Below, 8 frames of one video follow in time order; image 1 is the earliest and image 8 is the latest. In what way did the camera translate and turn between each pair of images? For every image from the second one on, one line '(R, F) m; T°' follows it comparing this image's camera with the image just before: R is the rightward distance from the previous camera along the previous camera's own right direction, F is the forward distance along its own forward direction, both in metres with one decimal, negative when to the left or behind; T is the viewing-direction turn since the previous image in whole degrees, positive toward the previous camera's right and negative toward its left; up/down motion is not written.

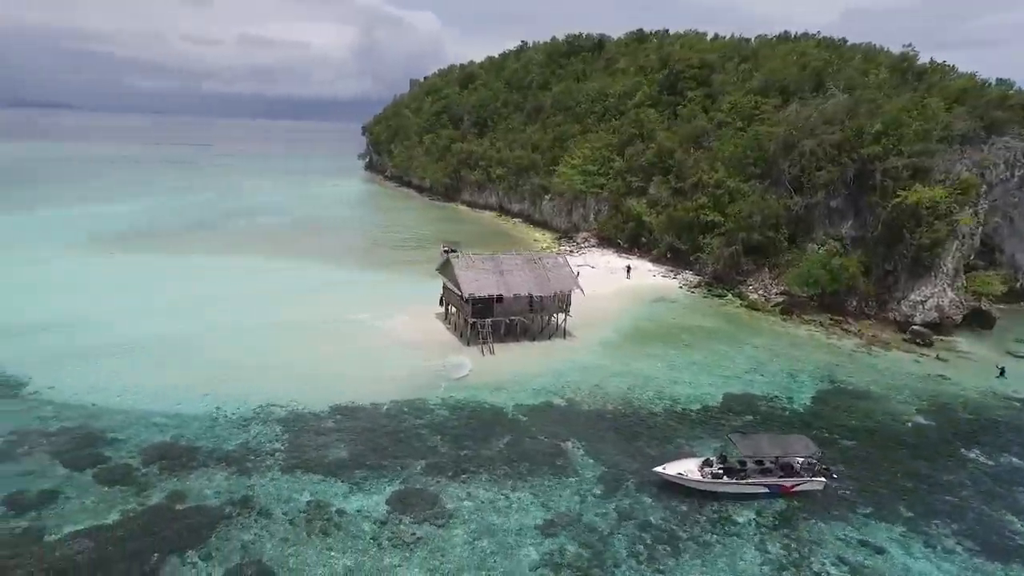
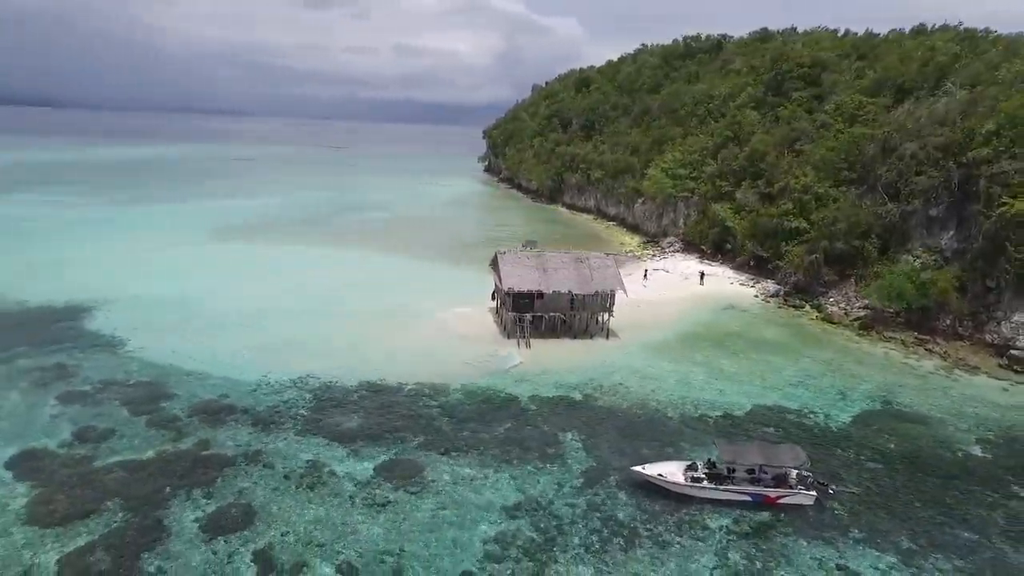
(+3.6, -0.4) m; -12°
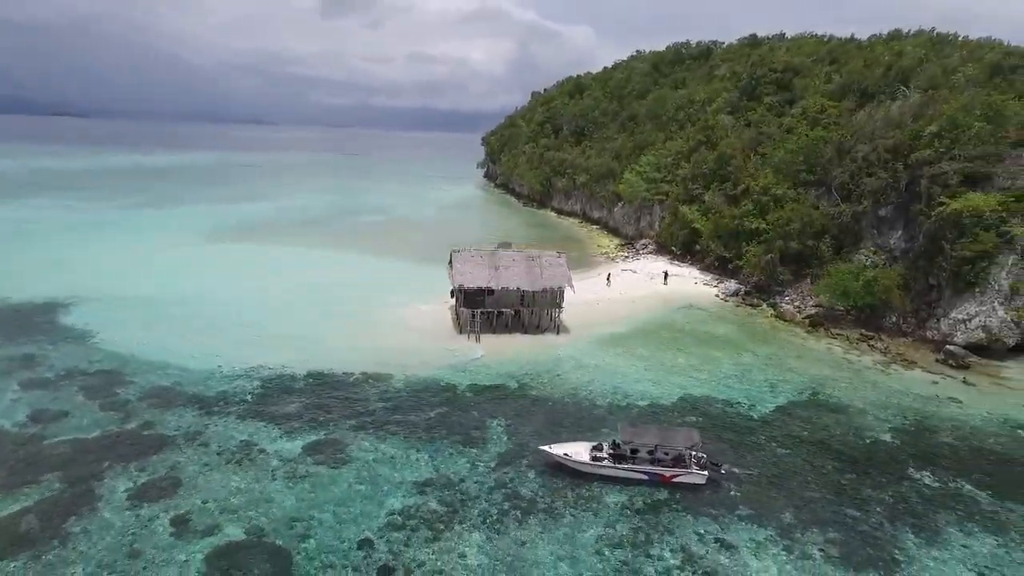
(+2.6, -1.1) m; -1°
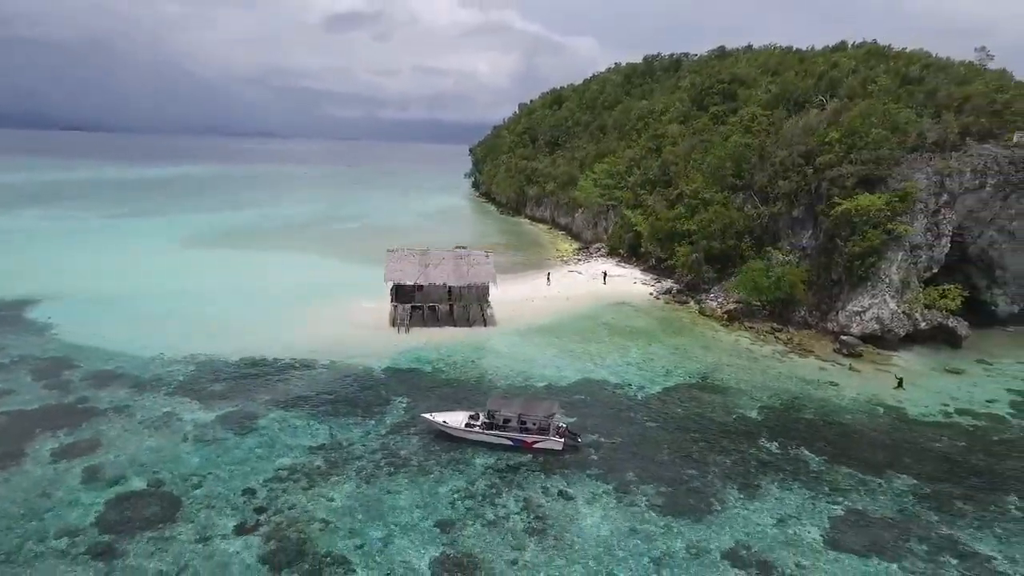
(+3.6, -2.2) m; -1°
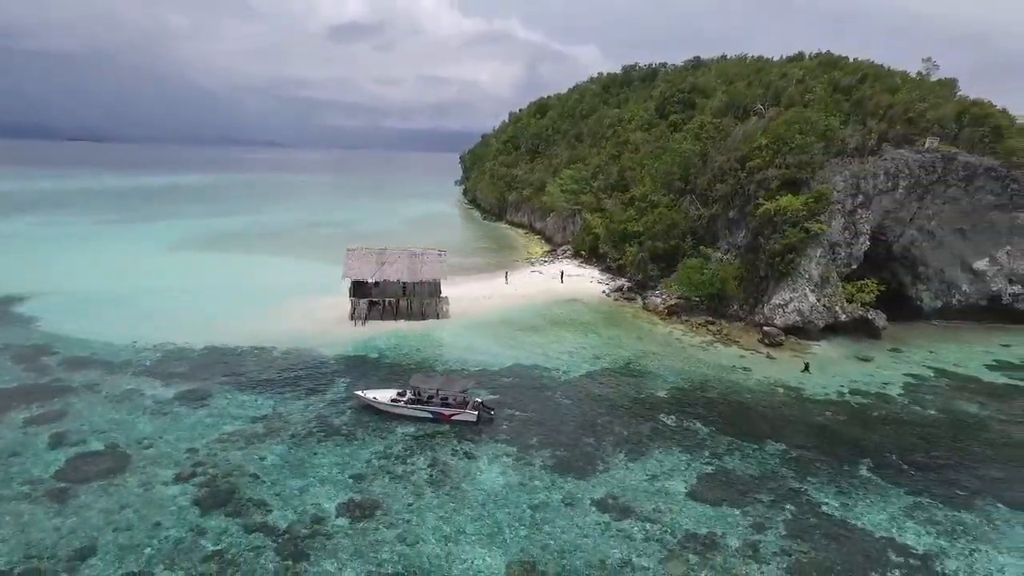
(+2.7, -2.3) m; 0°
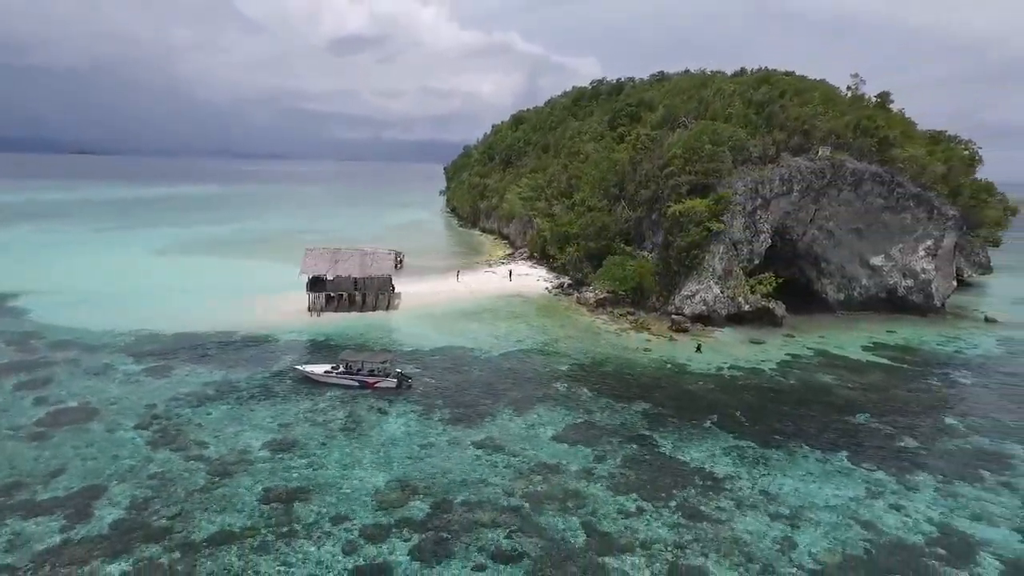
(+3.4, -3.9) m; 0°
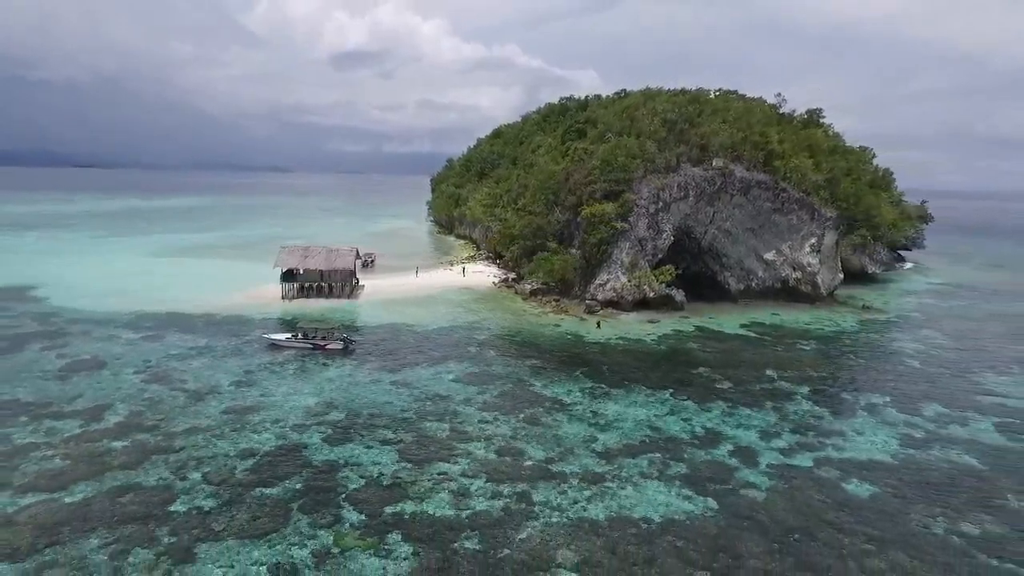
(+4.0, -6.5) m; 0°
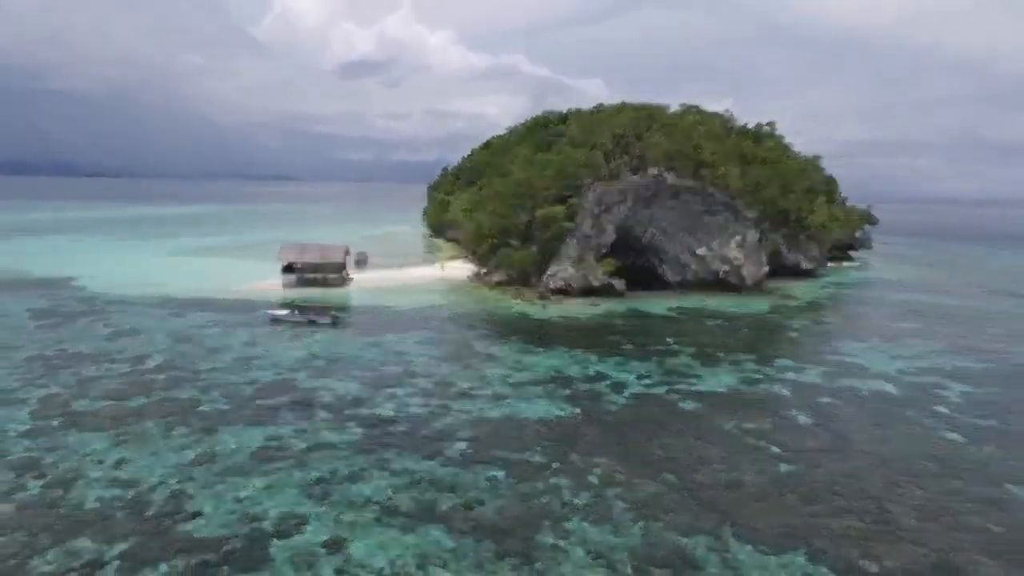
(+3.2, -7.3) m; -1°
